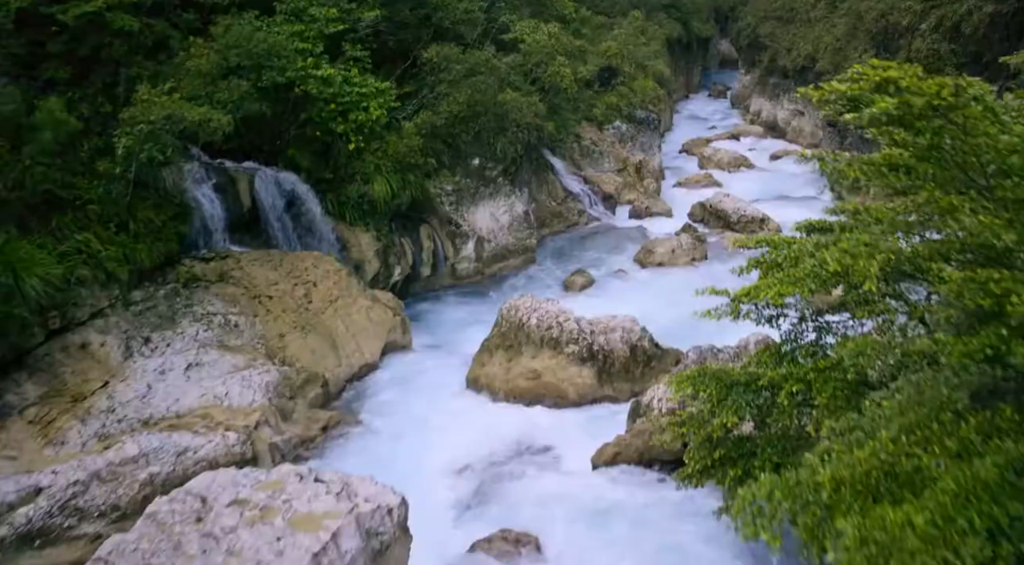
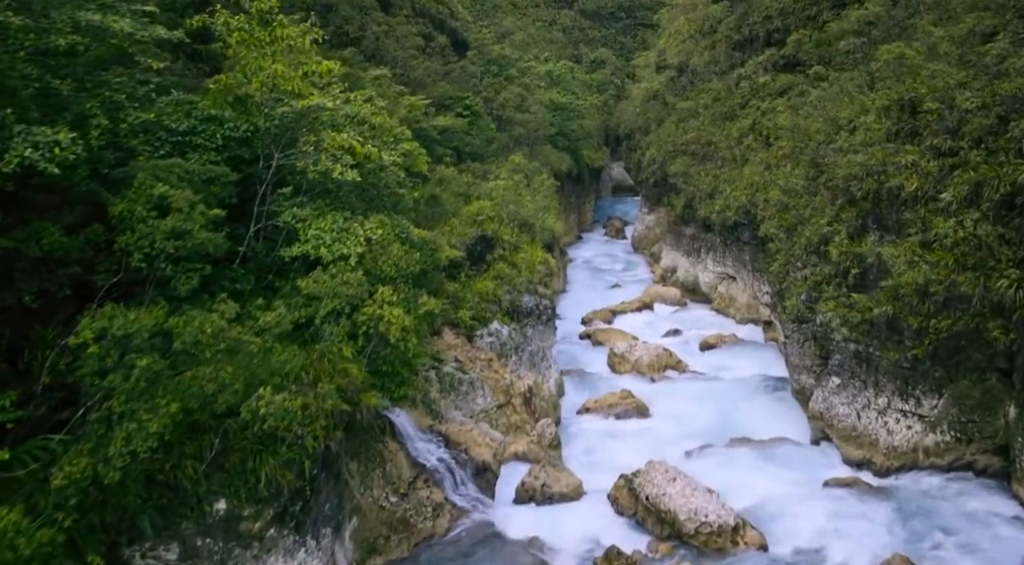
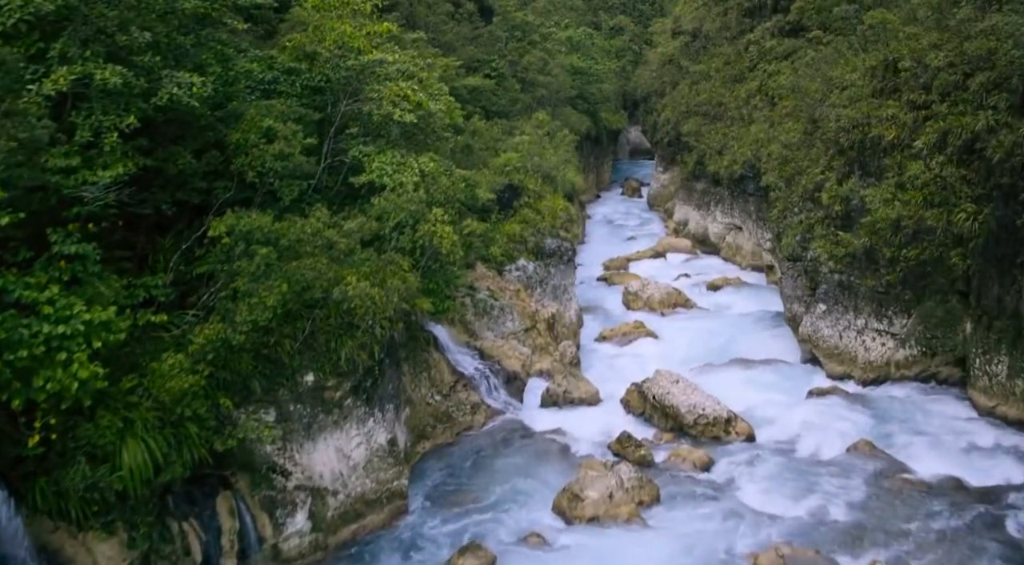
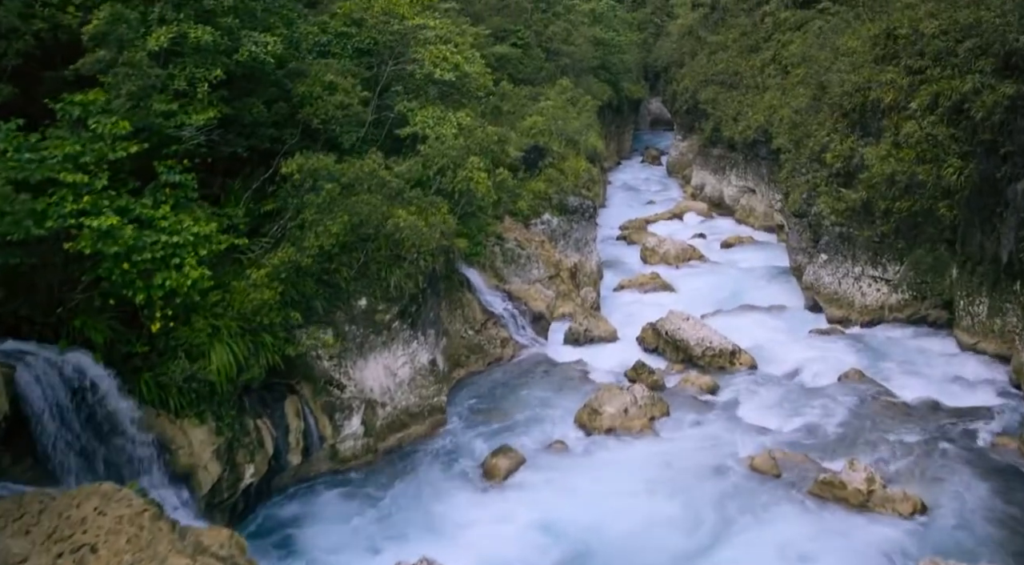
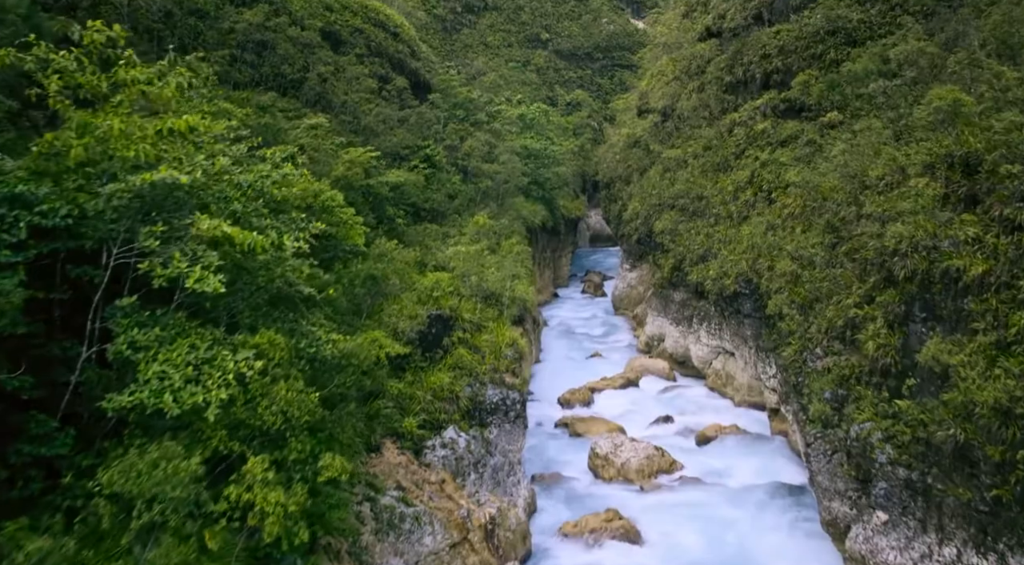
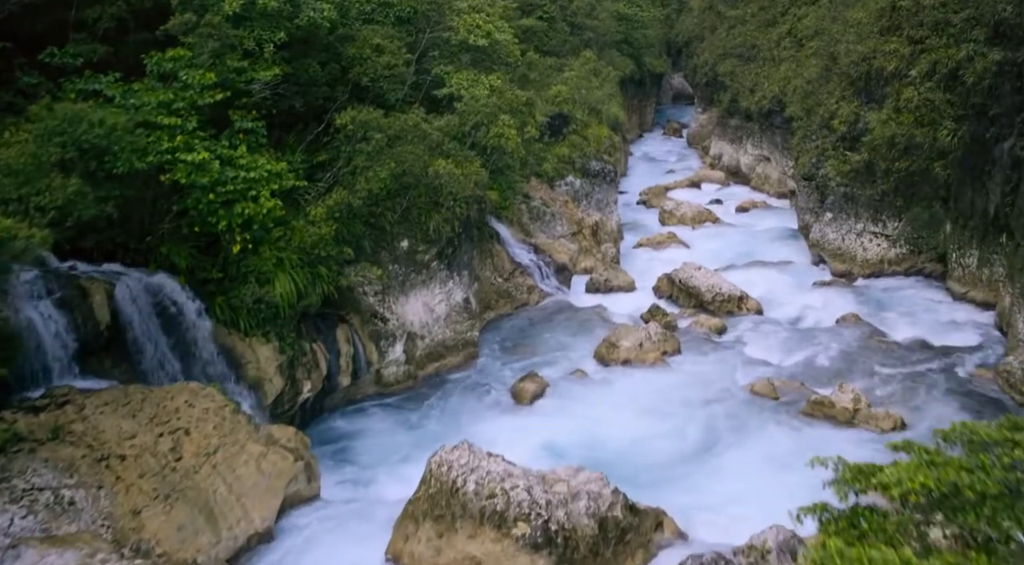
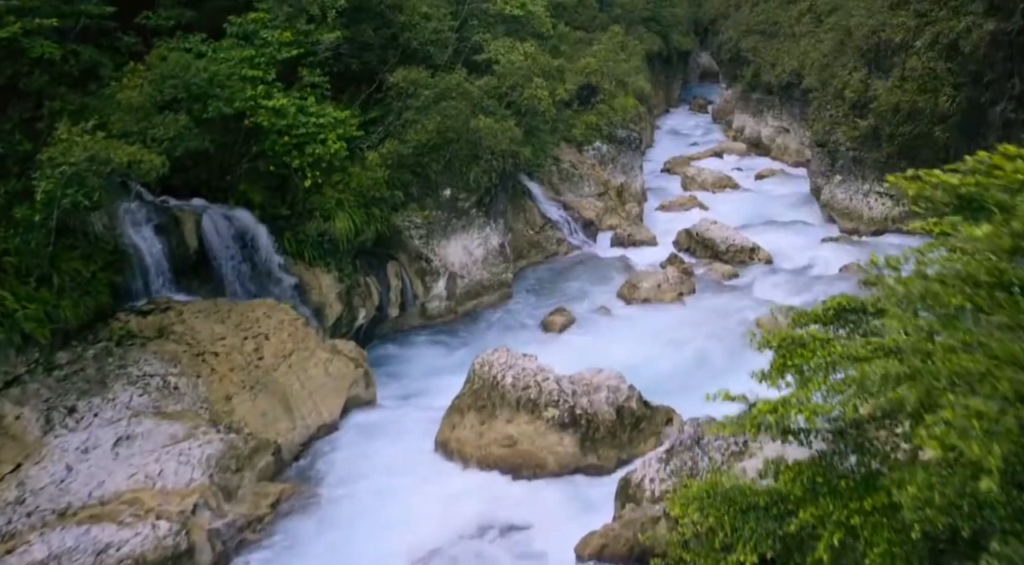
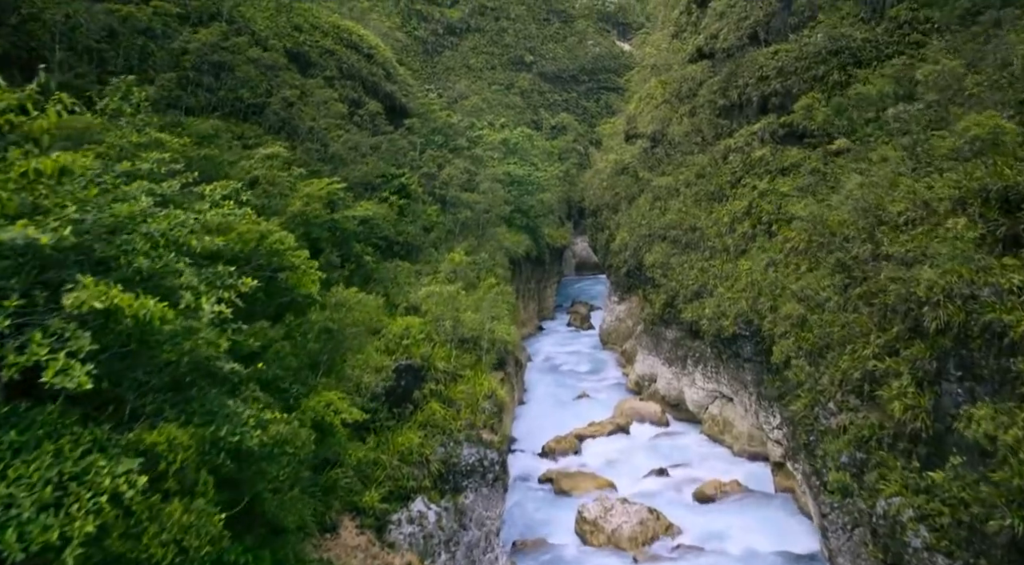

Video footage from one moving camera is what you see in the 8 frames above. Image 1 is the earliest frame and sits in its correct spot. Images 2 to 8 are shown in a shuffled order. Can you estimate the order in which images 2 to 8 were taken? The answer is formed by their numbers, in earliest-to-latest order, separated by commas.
7, 6, 4, 3, 2, 5, 8
